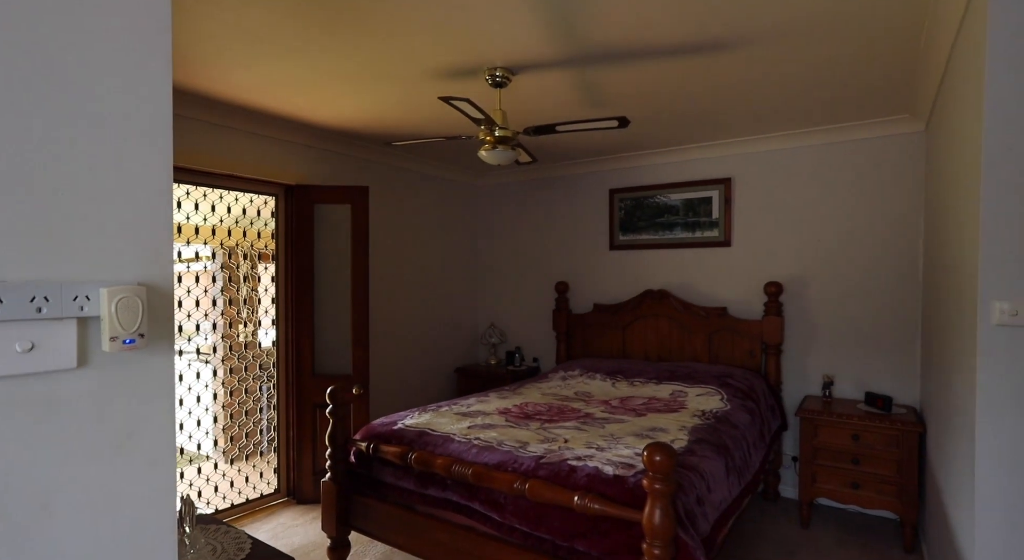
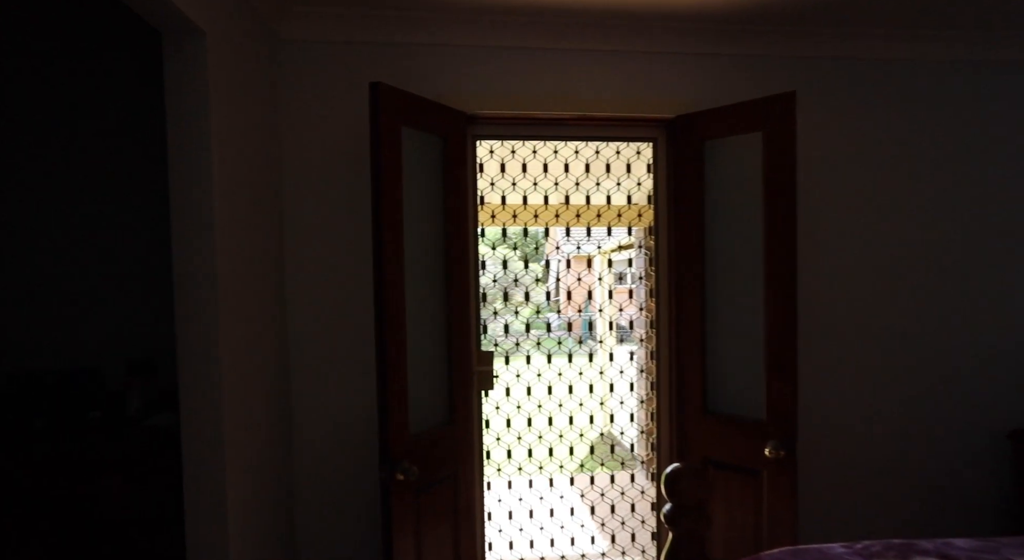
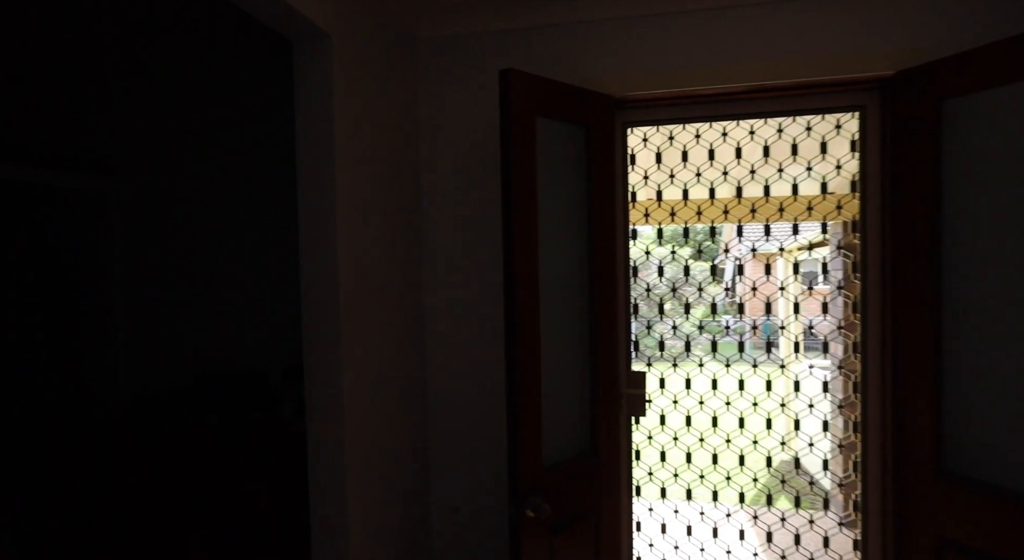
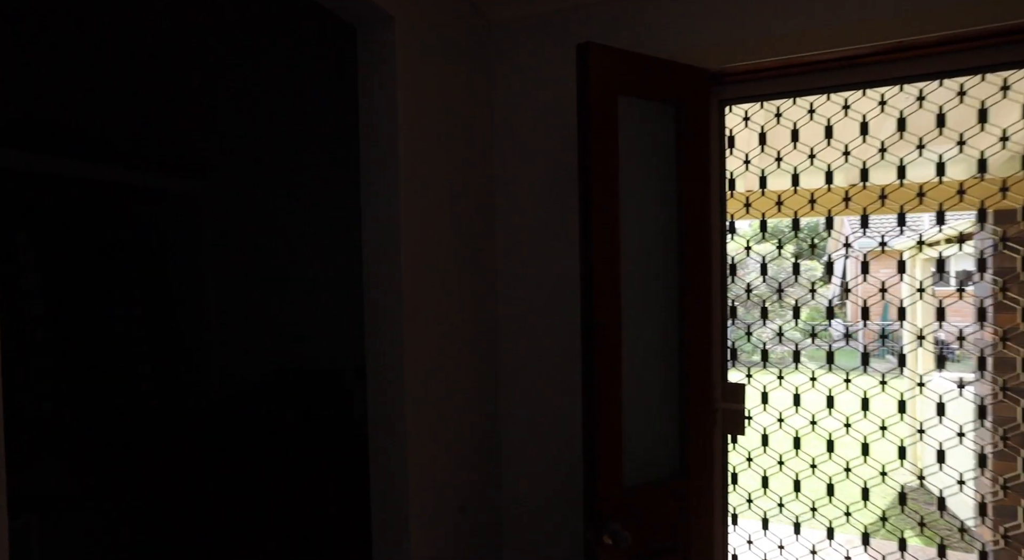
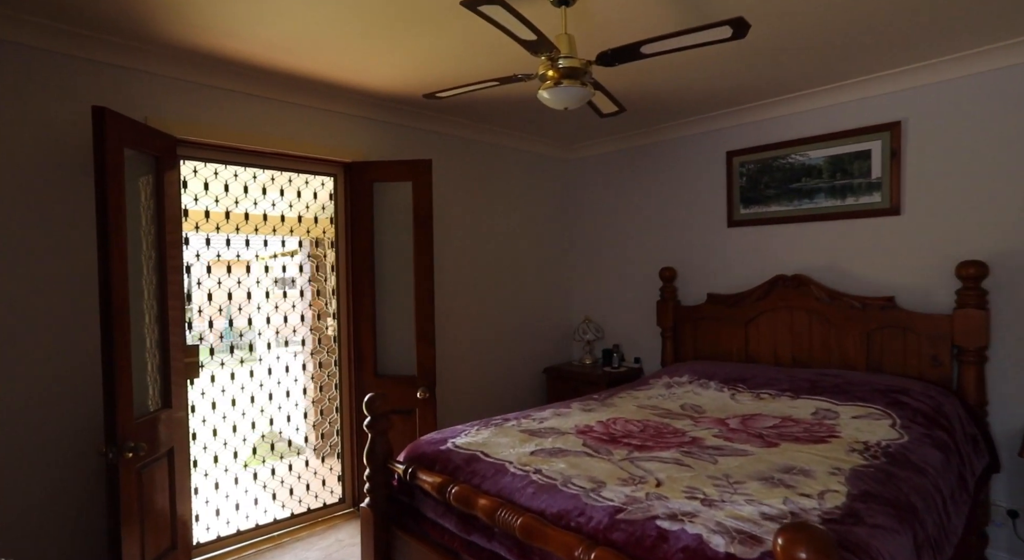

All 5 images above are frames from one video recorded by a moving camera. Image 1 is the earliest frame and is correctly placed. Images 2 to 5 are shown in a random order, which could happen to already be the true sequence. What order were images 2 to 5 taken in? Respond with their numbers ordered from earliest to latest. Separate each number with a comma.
5, 2, 3, 4
